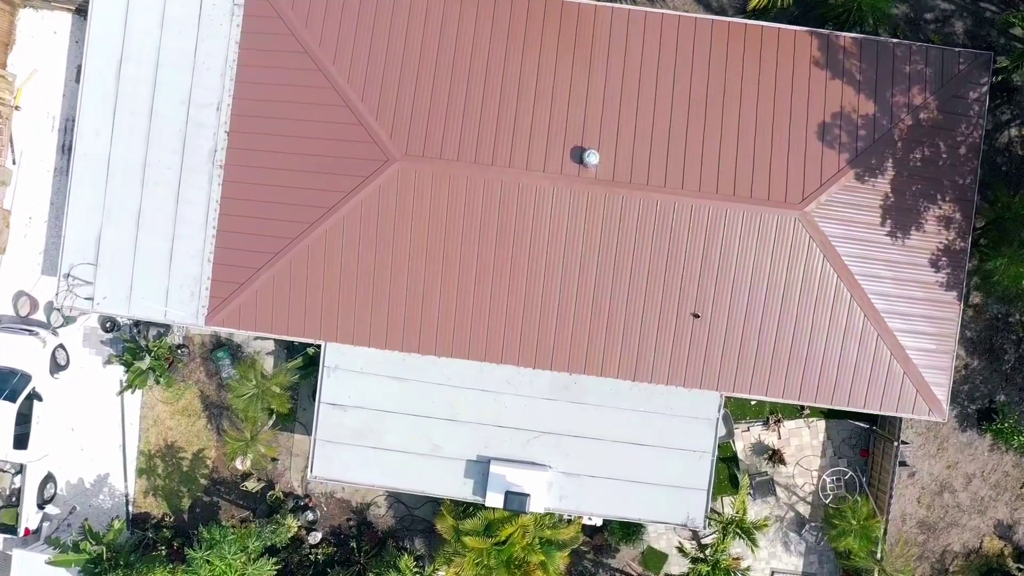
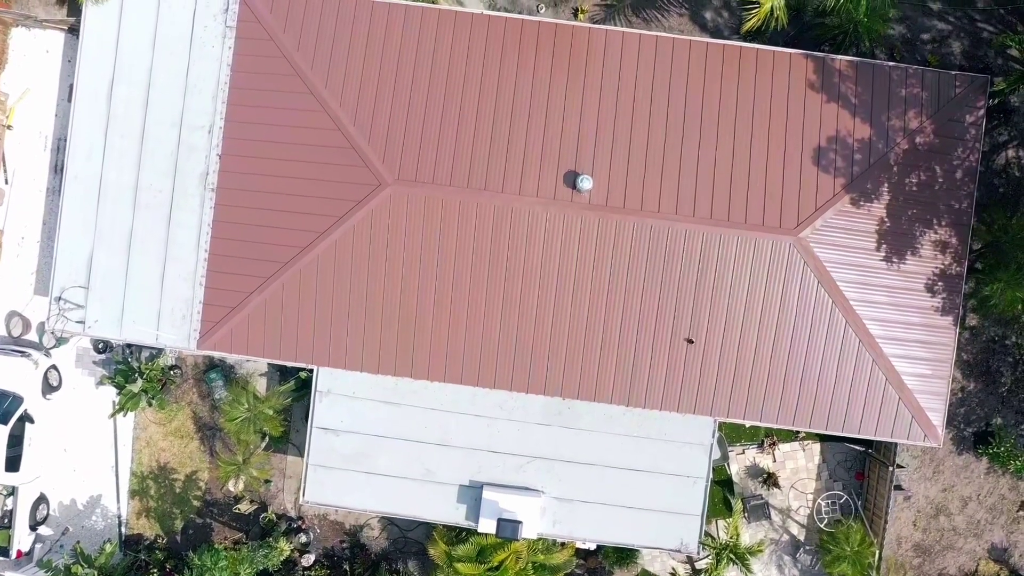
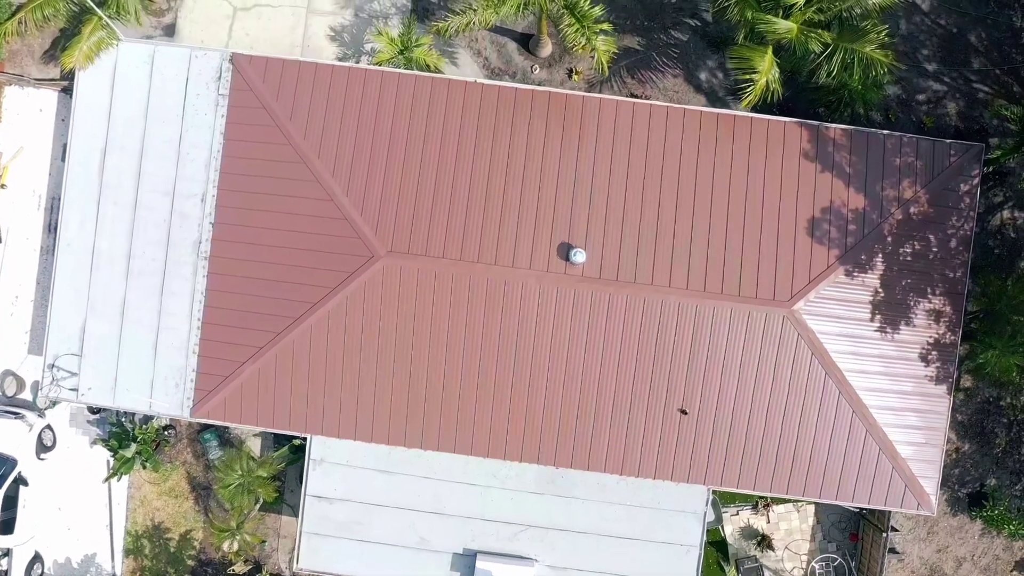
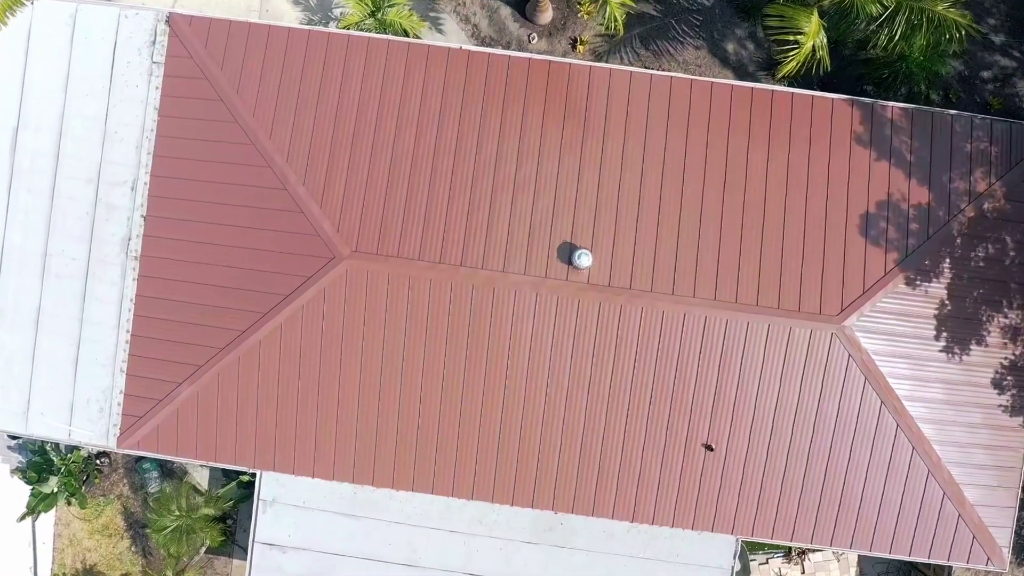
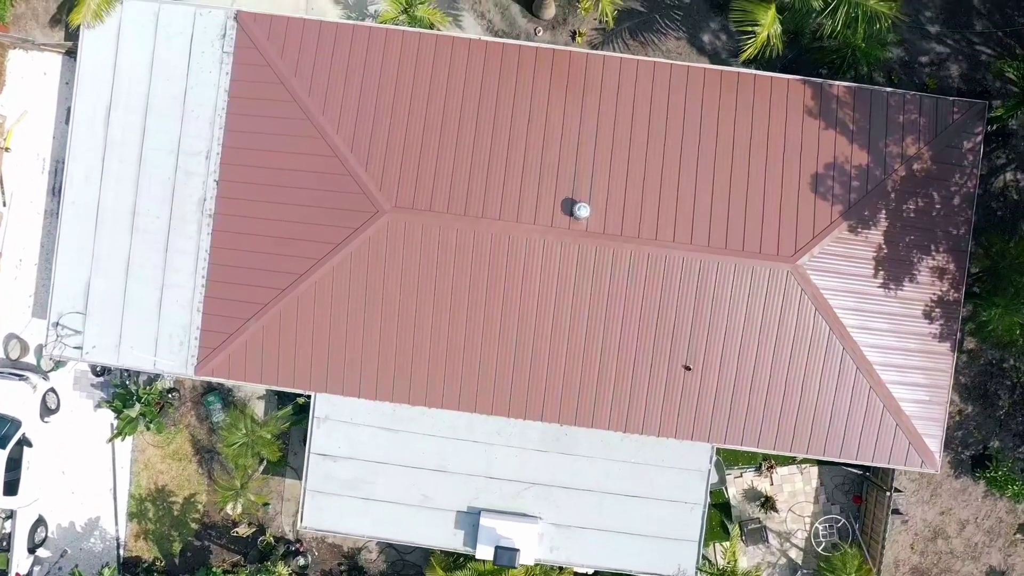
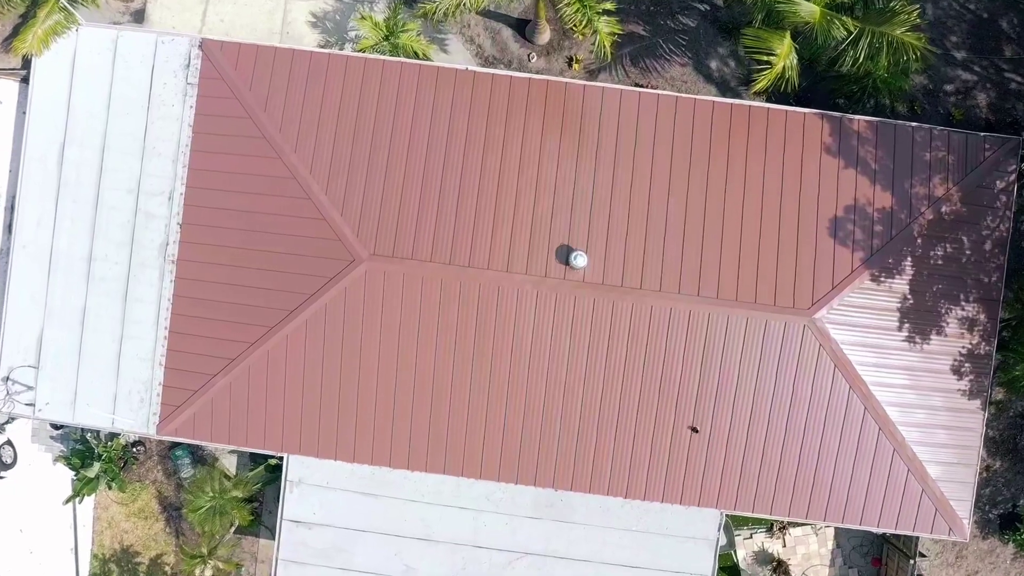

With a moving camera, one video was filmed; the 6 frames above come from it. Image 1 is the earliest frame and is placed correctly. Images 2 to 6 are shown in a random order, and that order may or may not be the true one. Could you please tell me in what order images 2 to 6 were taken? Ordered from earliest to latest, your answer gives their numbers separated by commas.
2, 5, 3, 6, 4
